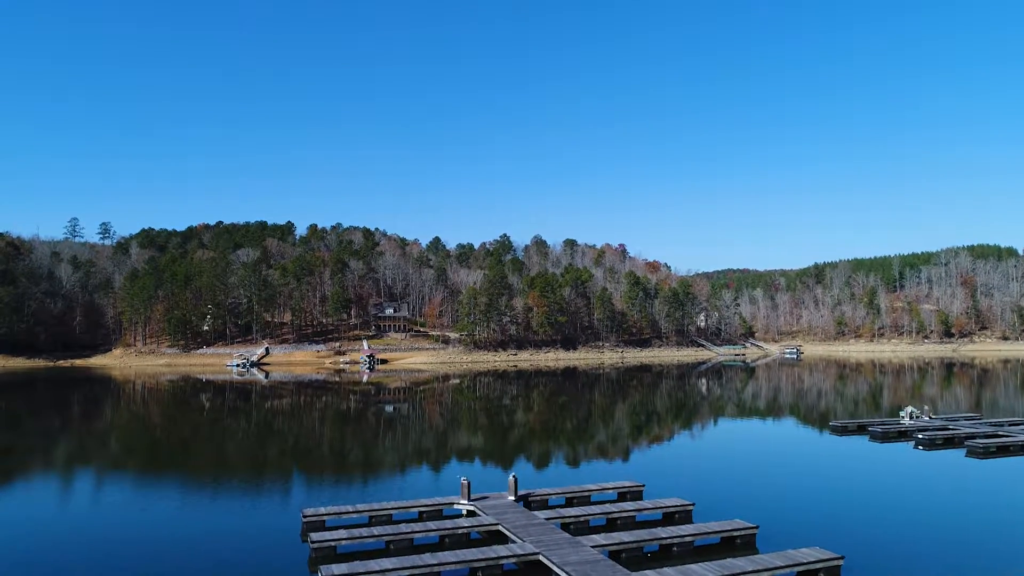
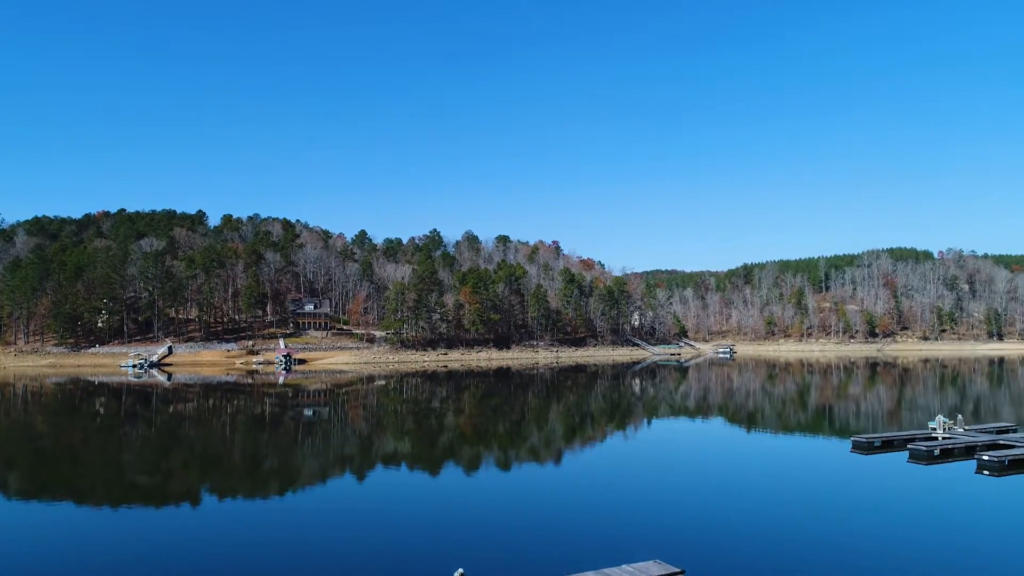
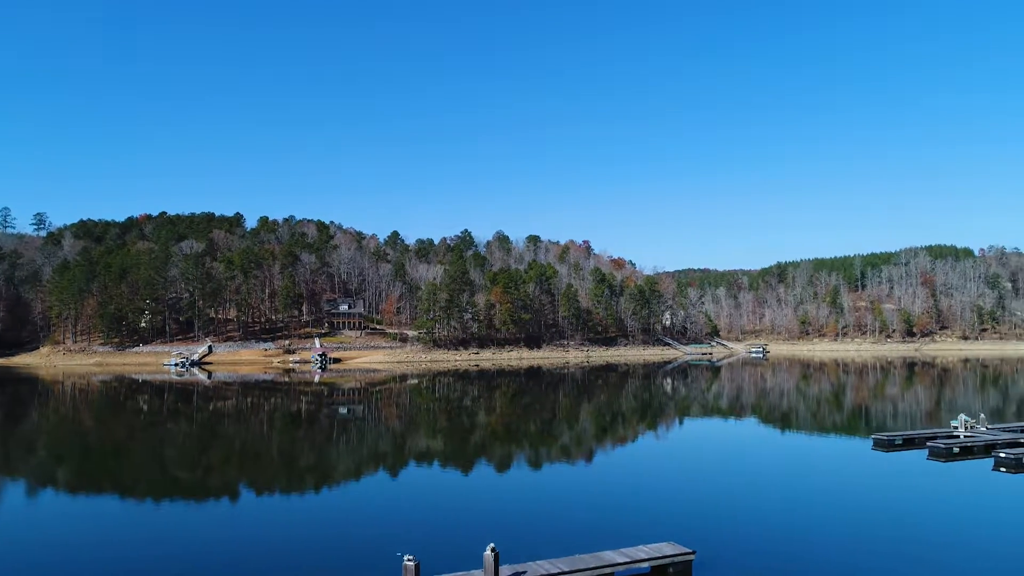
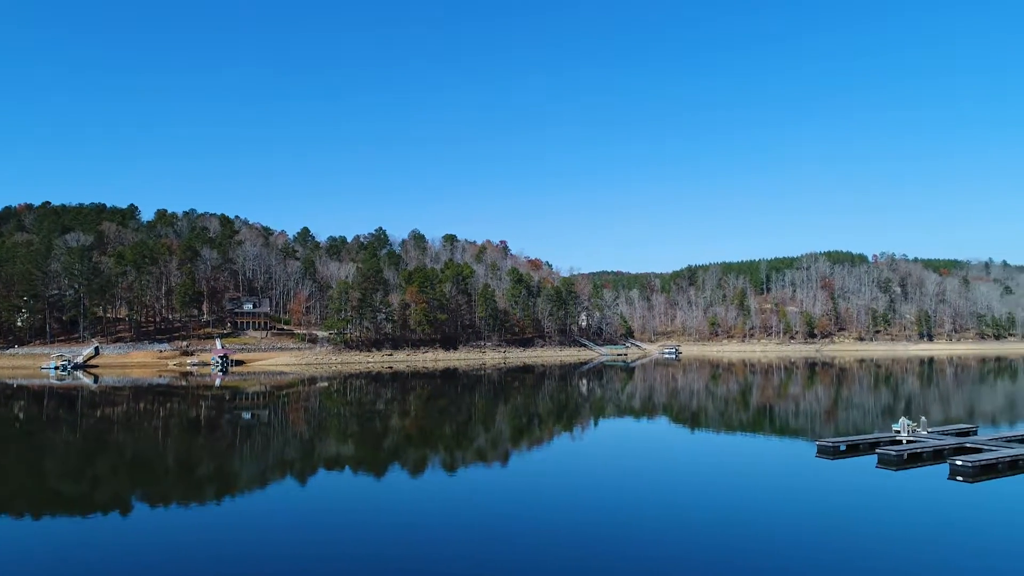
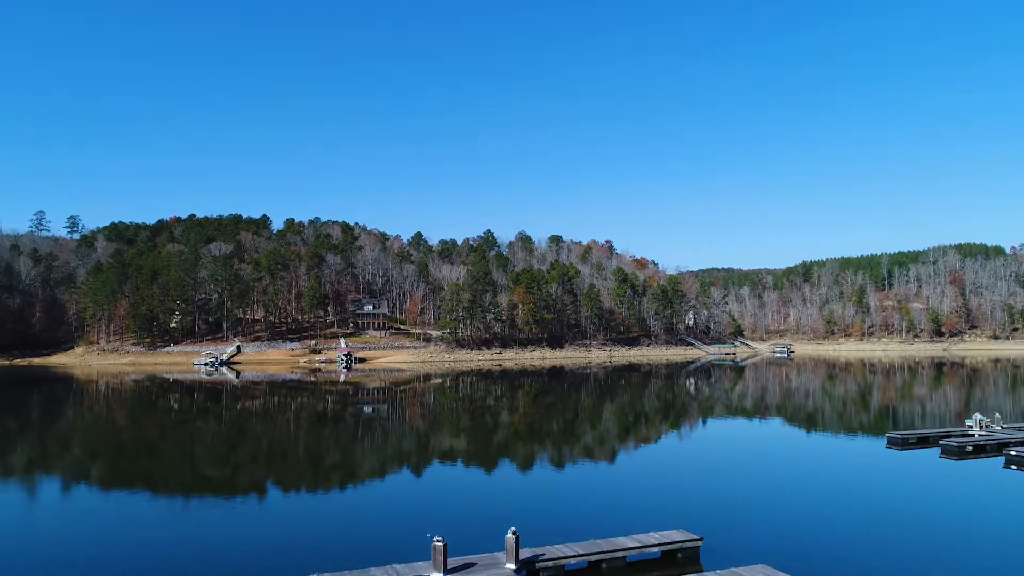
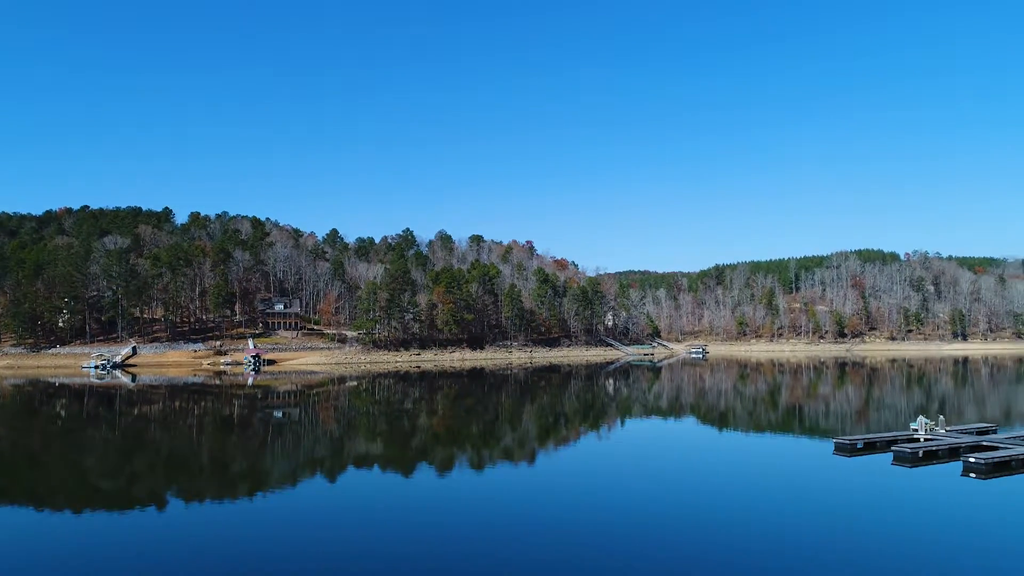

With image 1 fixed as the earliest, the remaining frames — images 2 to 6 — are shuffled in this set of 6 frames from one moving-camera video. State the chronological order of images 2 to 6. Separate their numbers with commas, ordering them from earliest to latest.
5, 3, 2, 6, 4
